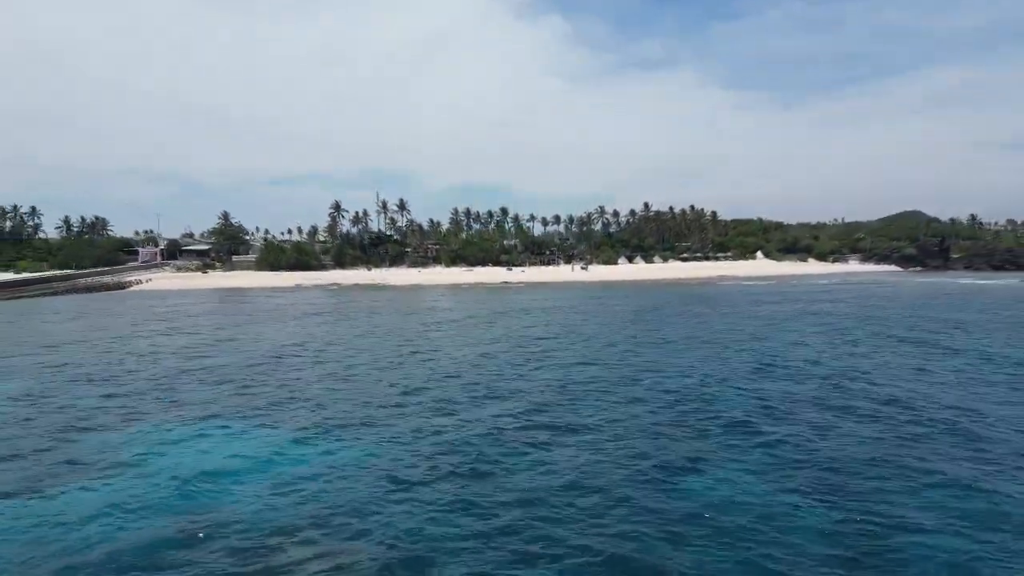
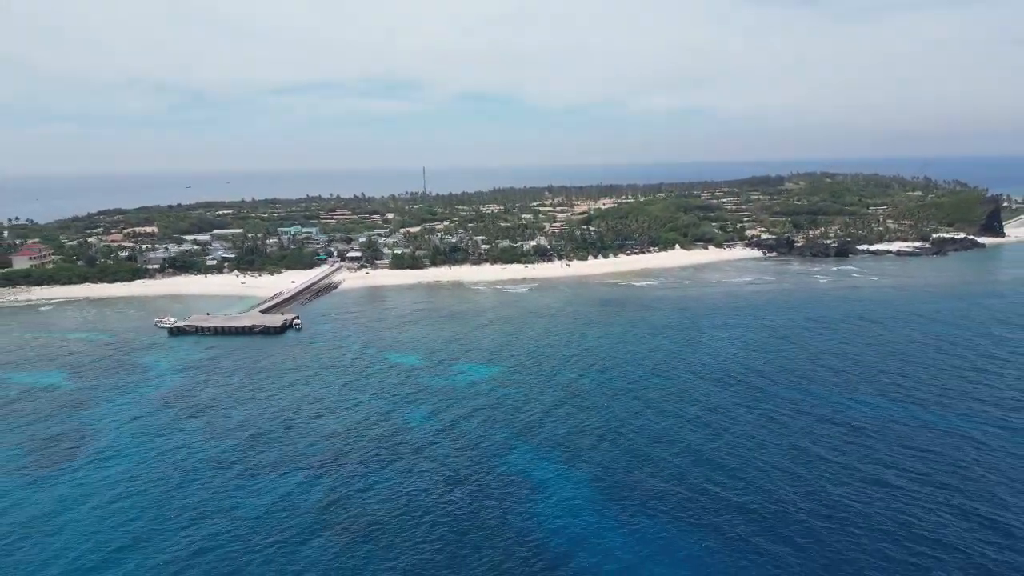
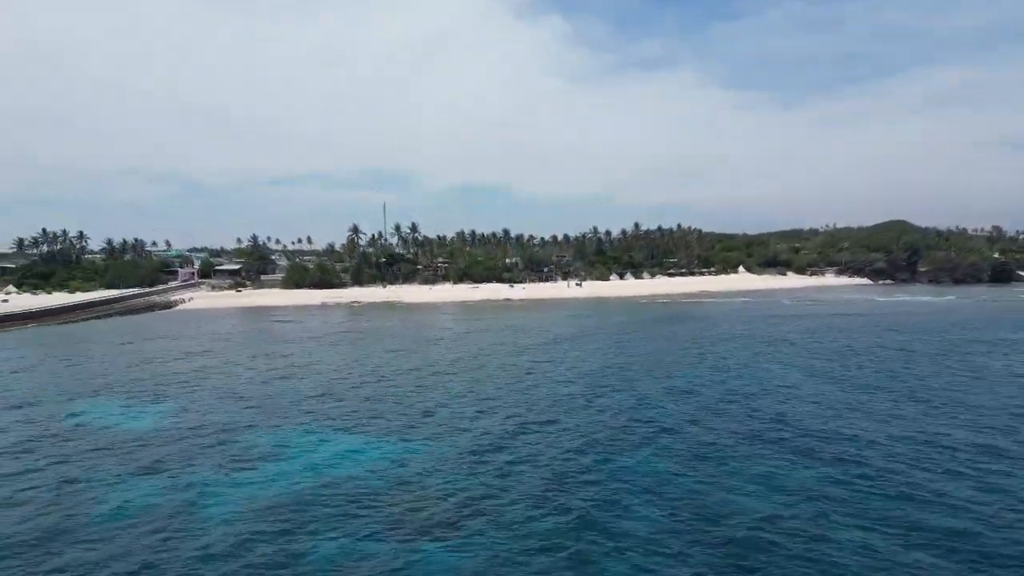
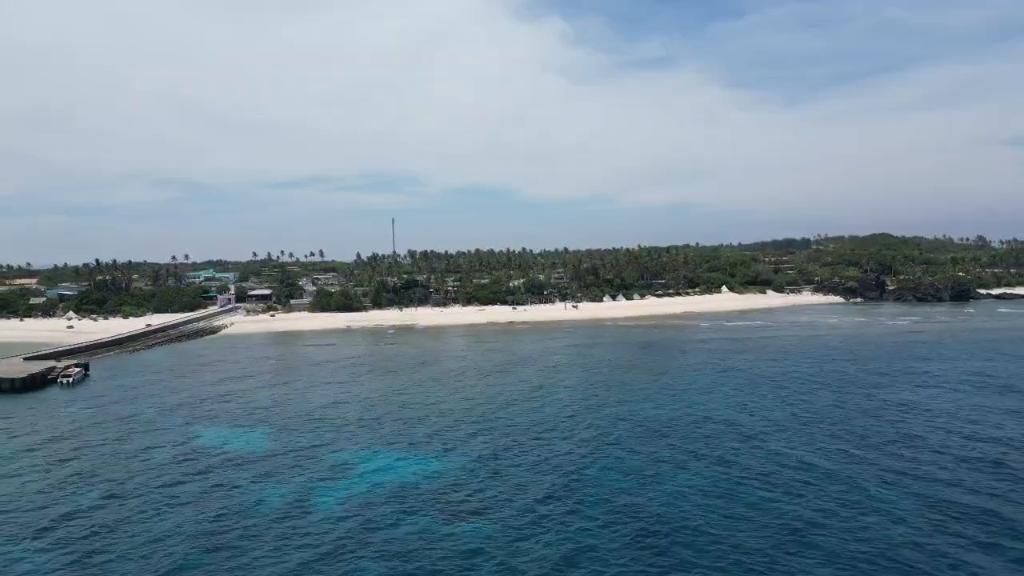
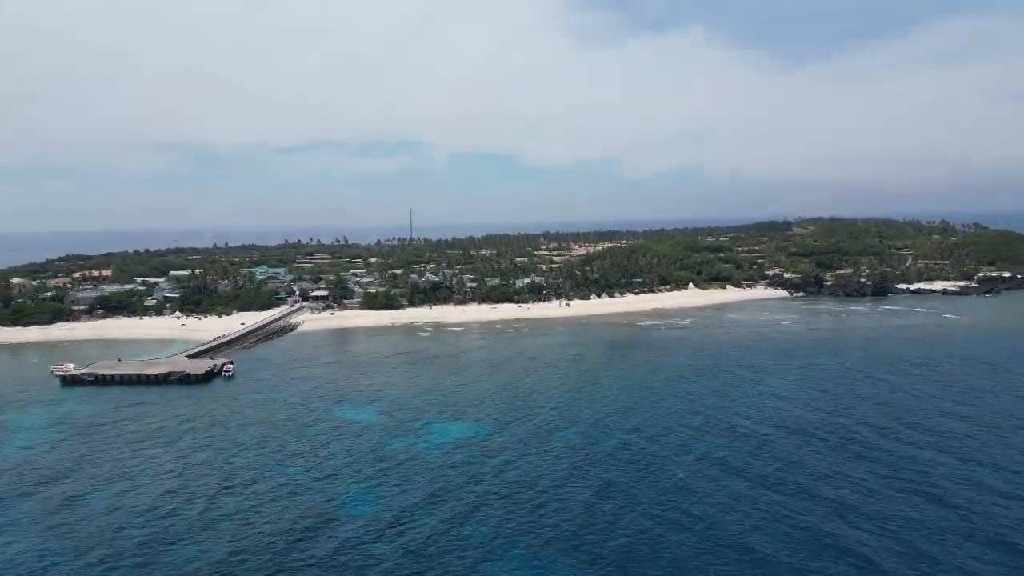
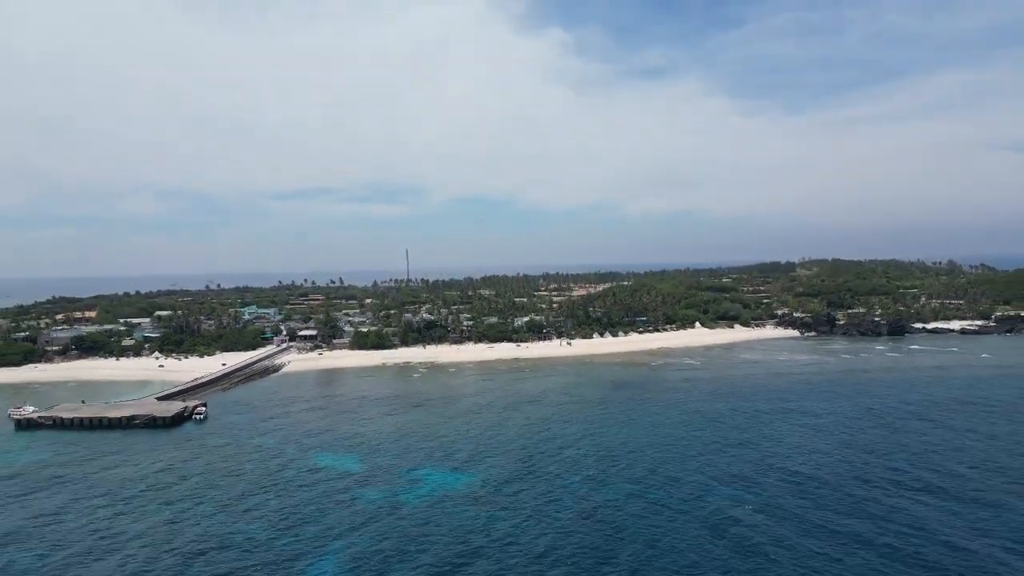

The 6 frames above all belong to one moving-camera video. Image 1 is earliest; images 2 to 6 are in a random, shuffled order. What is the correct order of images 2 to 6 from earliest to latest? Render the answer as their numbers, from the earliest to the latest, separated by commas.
3, 4, 6, 5, 2
